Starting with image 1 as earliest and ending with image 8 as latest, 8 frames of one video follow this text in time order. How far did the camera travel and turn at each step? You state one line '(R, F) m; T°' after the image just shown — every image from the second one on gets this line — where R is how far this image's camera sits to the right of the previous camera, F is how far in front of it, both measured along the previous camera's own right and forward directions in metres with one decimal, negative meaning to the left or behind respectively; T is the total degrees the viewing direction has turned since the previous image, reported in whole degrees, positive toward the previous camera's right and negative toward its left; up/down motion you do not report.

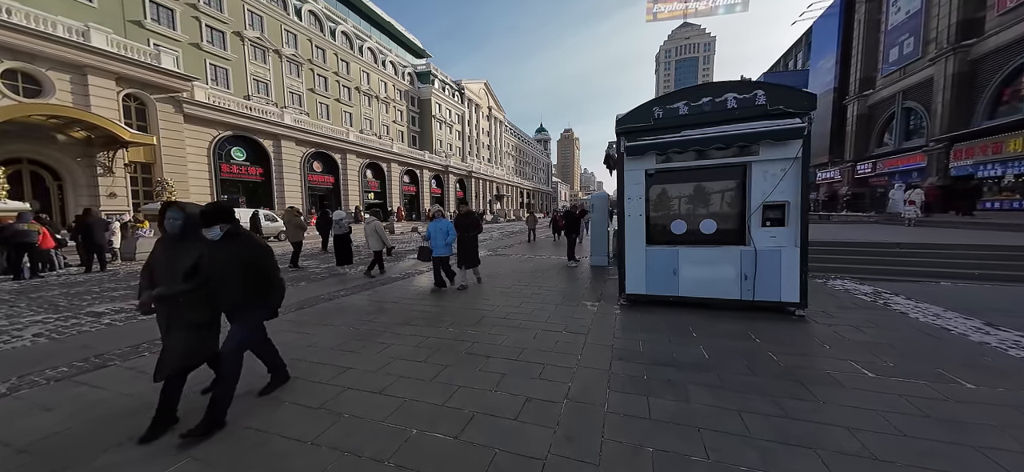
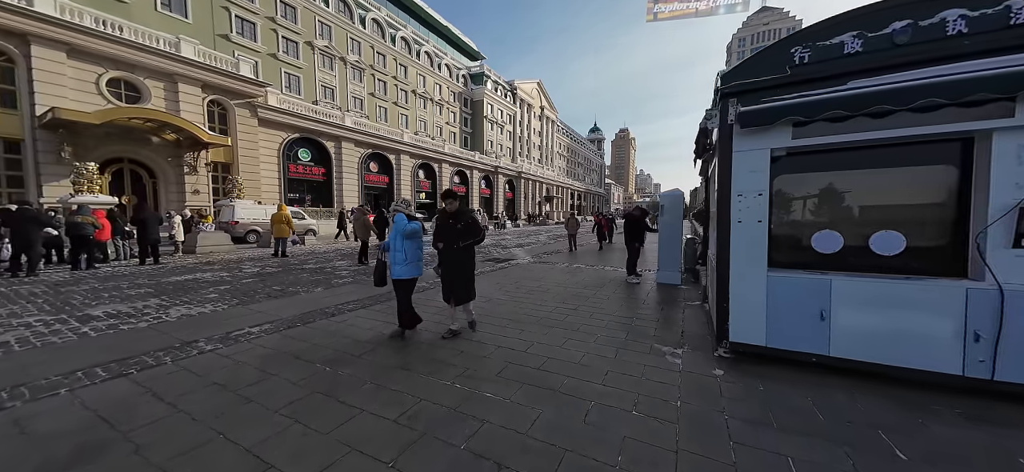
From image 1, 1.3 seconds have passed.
(+0.1, +1.6) m; -8°
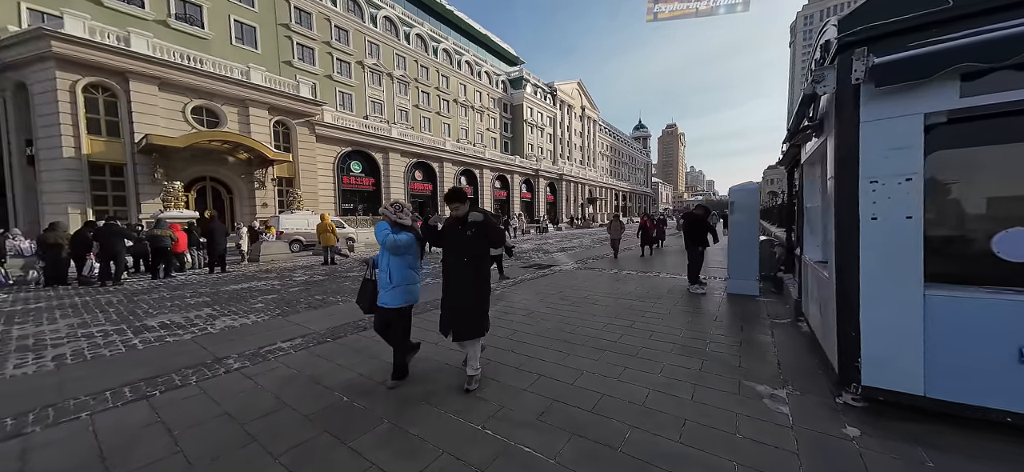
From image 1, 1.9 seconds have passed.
(0.0, +0.6) m; -7°
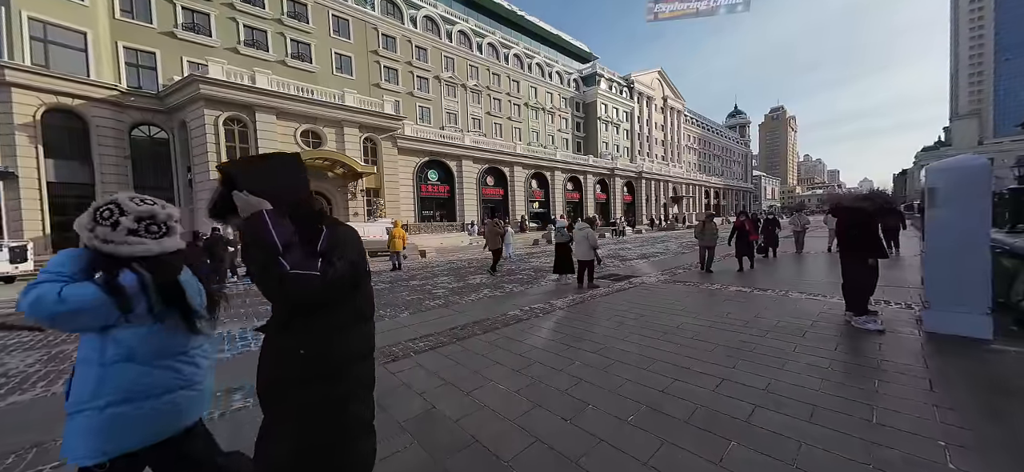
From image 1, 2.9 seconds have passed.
(+0.1, +1.3) m; -12°
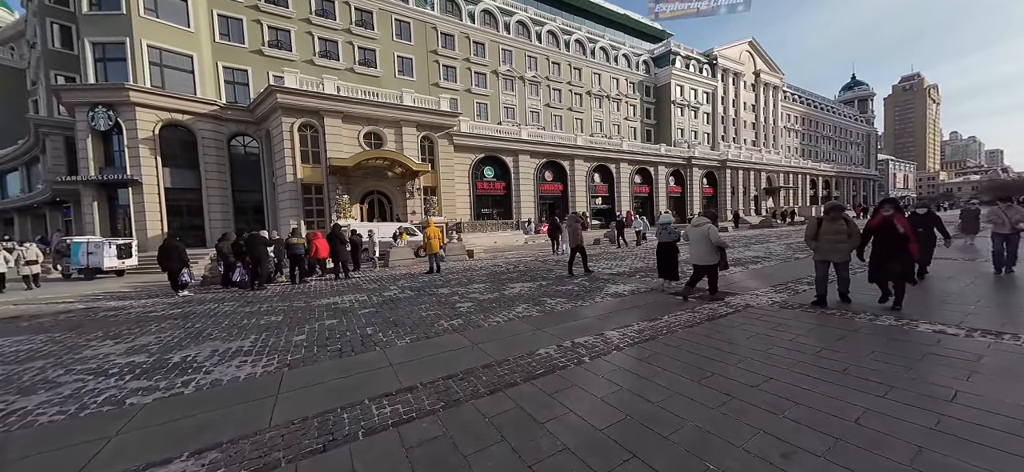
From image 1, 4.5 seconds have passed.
(+0.4, +2.0) m; -10°
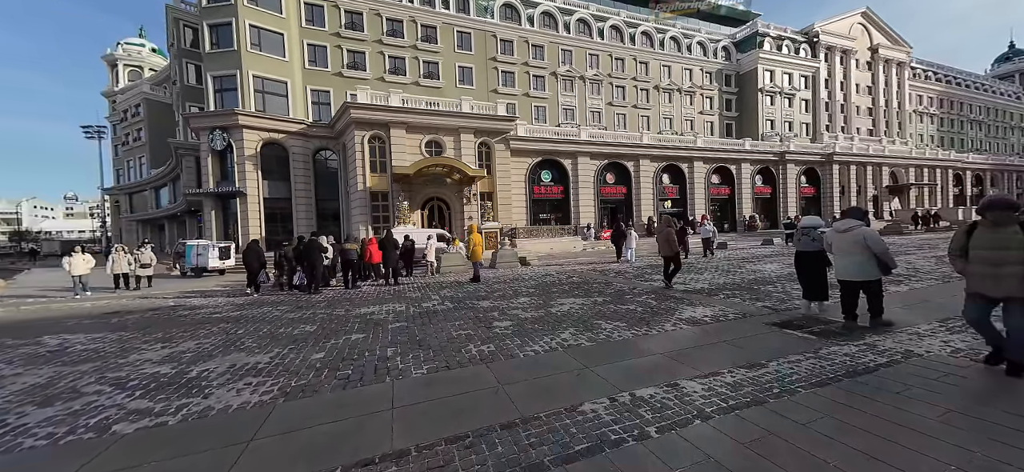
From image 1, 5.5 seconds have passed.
(+0.2, +1.0) m; -10°
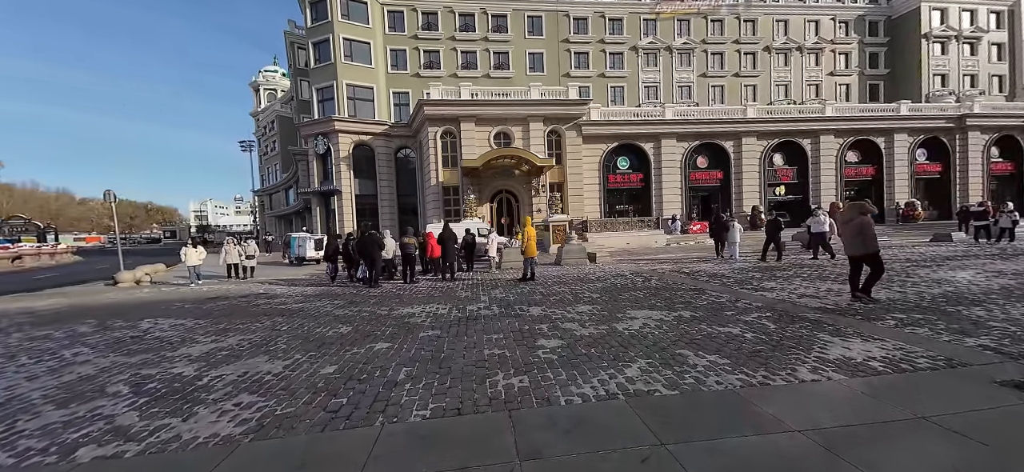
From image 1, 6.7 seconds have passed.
(+0.3, +1.3) m; -13°
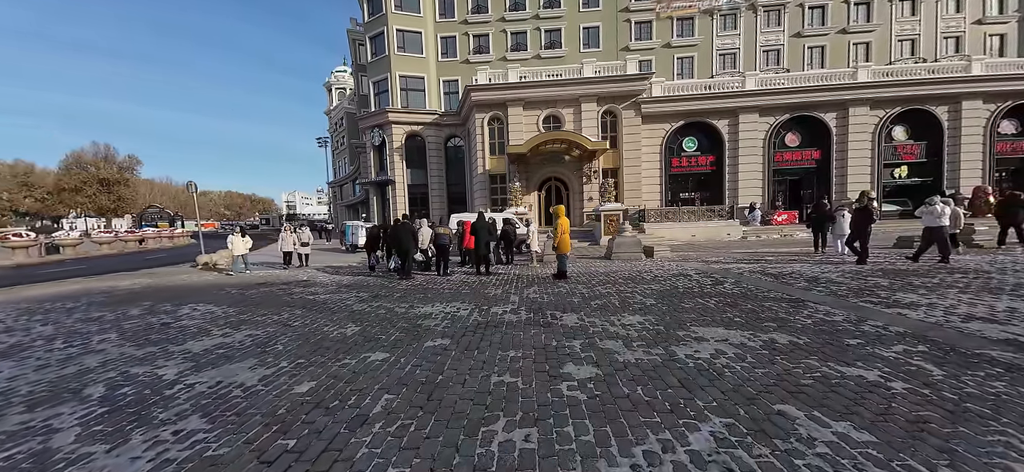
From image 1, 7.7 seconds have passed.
(+0.3, +1.1) m; -9°
